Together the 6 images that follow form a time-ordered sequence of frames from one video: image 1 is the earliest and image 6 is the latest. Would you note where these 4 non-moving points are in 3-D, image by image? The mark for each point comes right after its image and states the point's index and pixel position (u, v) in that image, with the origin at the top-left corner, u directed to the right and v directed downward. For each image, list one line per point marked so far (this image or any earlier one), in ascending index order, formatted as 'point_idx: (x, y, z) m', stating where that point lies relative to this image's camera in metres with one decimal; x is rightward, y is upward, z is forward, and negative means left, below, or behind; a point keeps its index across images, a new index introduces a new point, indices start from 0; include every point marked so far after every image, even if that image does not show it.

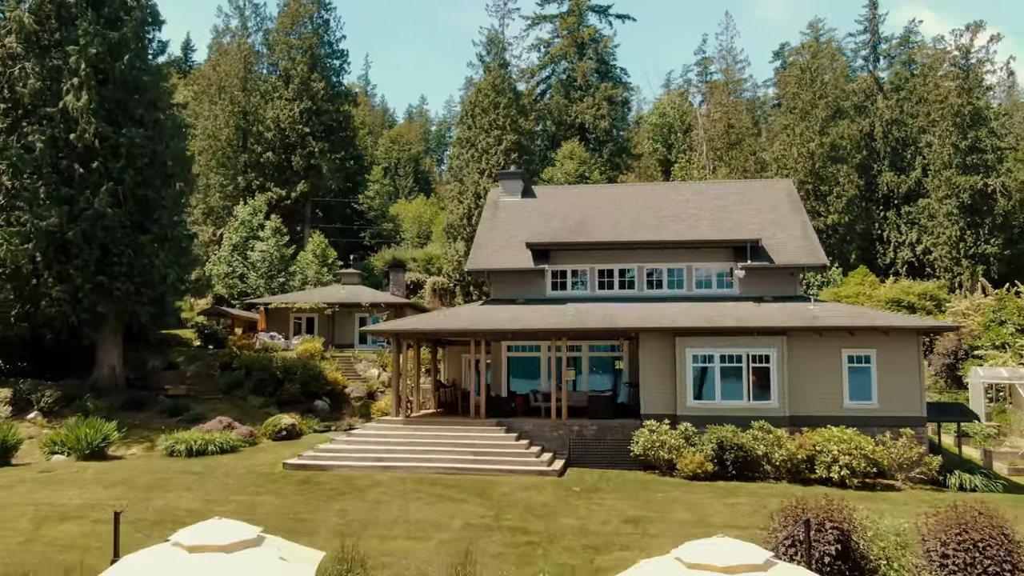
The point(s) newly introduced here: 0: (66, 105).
0: (-10.7, +4.4, +19.4) m
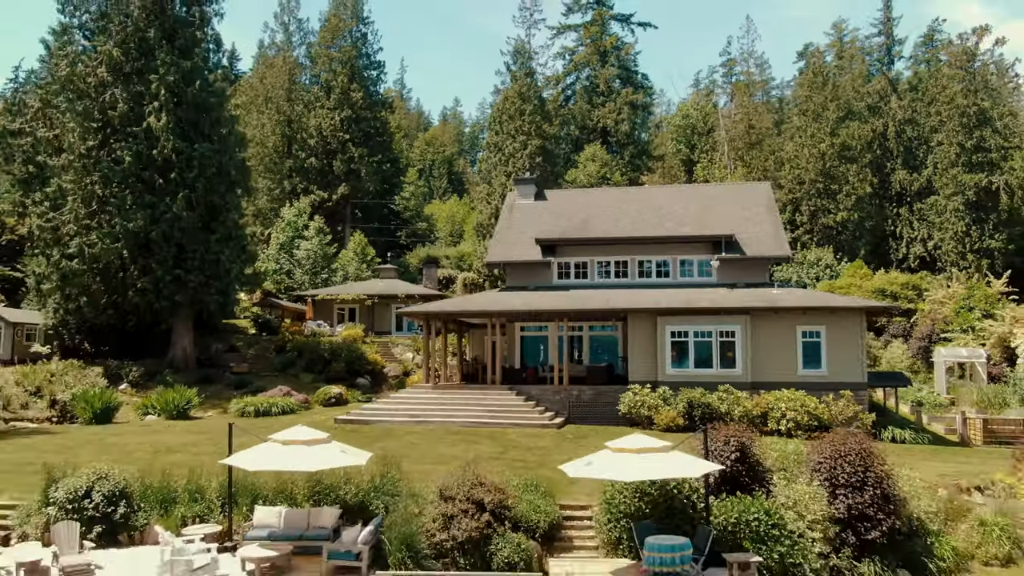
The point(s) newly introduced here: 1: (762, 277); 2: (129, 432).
0: (-10.3, +4.6, +22.7) m
1: (+5.7, +0.3, +18.1) m
2: (-7.8, -2.9, +16.0) m
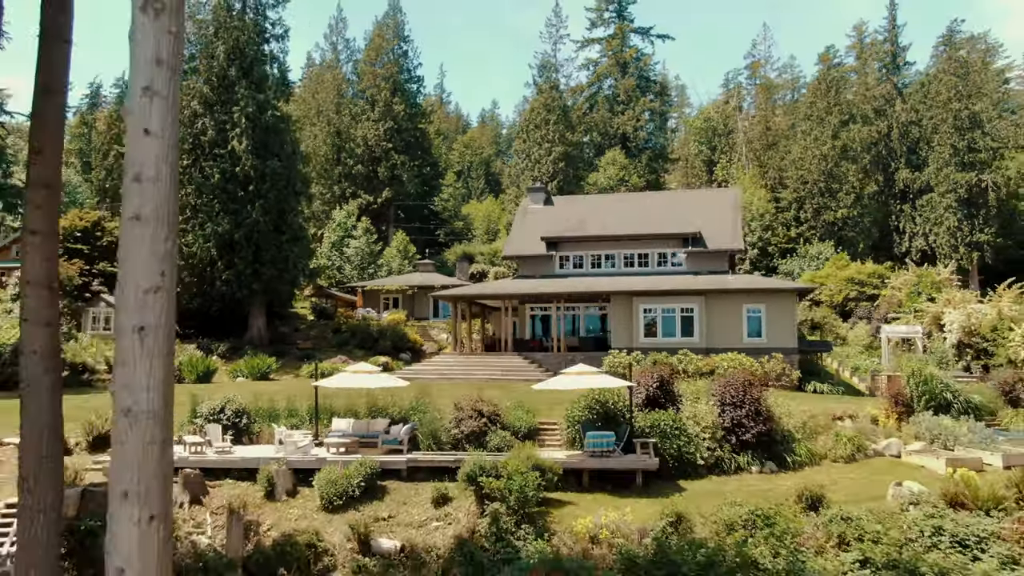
0: (-9.8, +4.9, +27.9) m
1: (+6.0, +0.6, +22.5) m
2: (-7.6, -2.6, +21.1) m
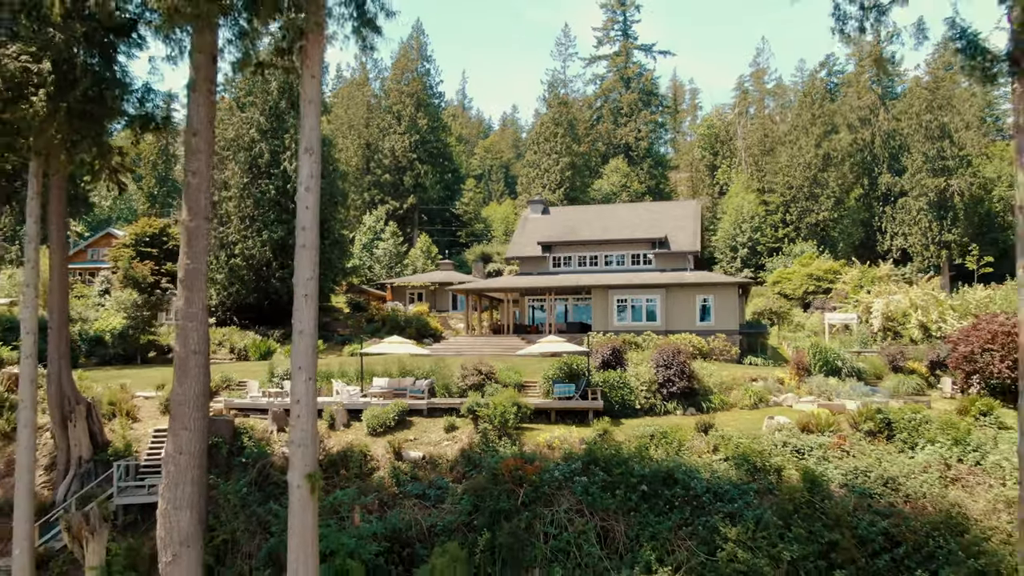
0: (-9.6, +5.1, +33.5) m
1: (+6.0, +0.8, +27.6) m
2: (-7.6, -2.5, +26.7) m
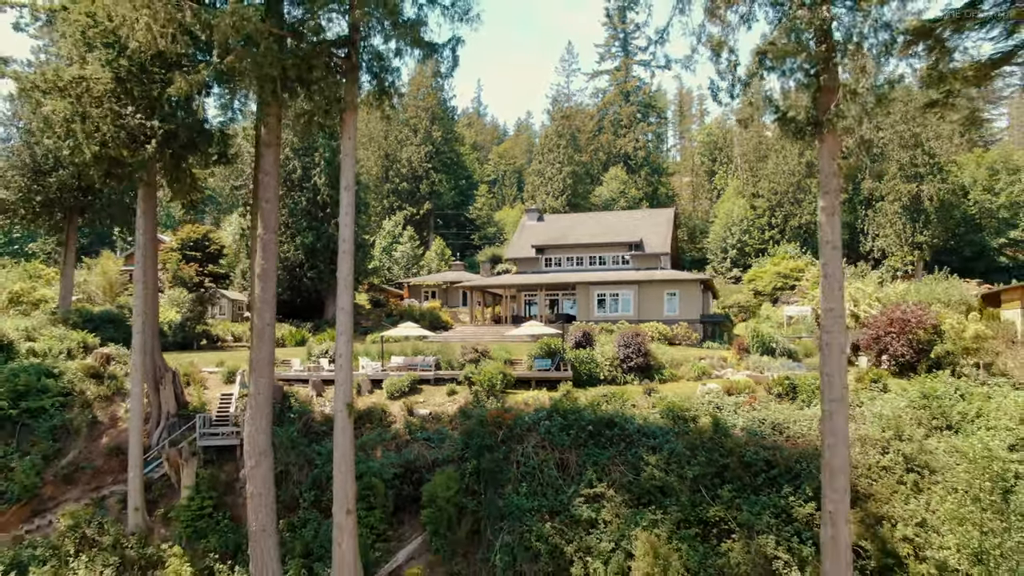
0: (-9.5, +5.2, +38.5) m
1: (+5.9, +1.0, +32.2) m
2: (-7.7, -2.4, +31.6) m
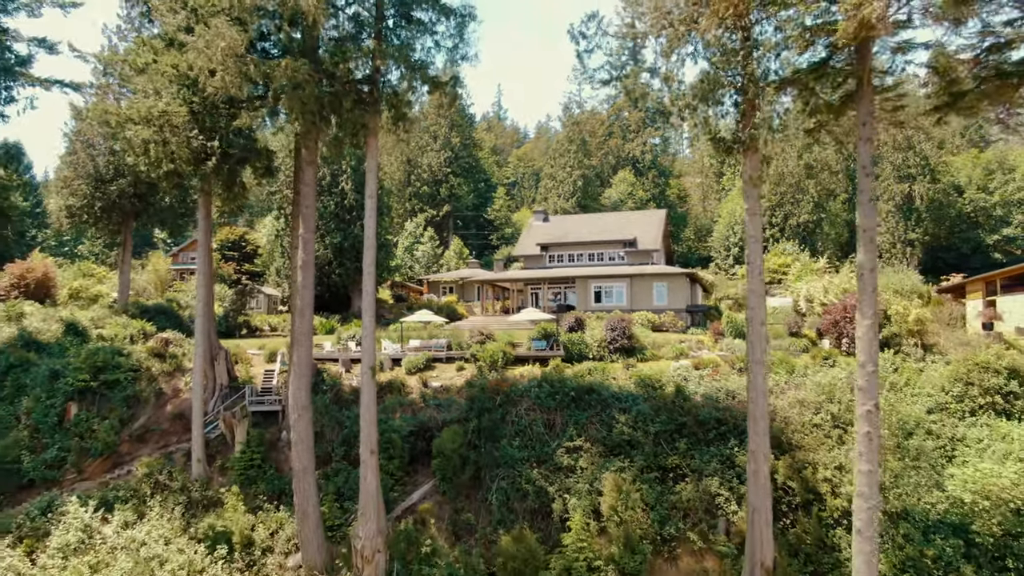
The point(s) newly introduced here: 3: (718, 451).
0: (-9.1, +5.4, +42.5) m
1: (+6.2, +1.3, +35.7) m
2: (-7.4, -2.1, +35.5) m
3: (+5.1, -4.1, +19.7) m
